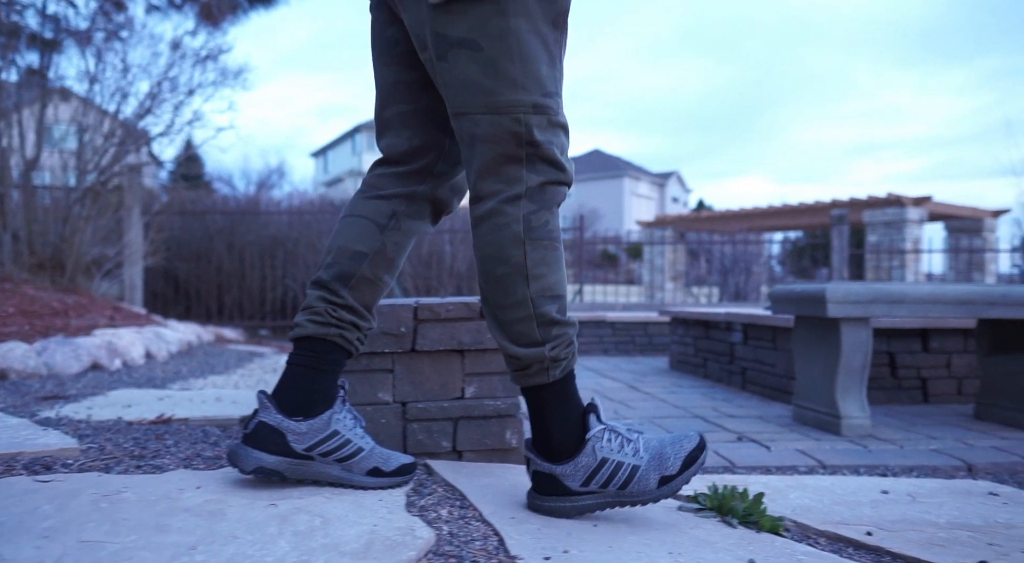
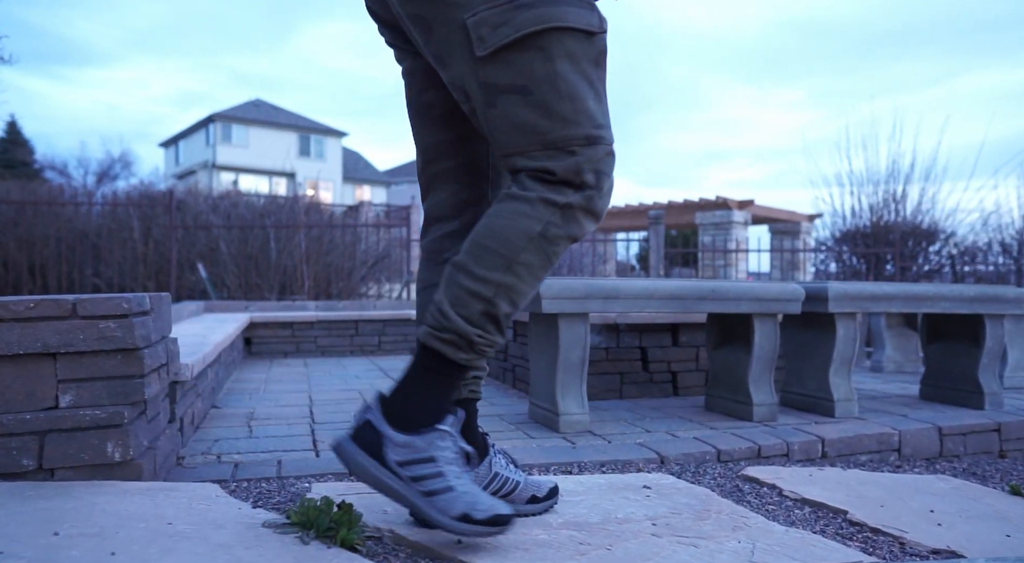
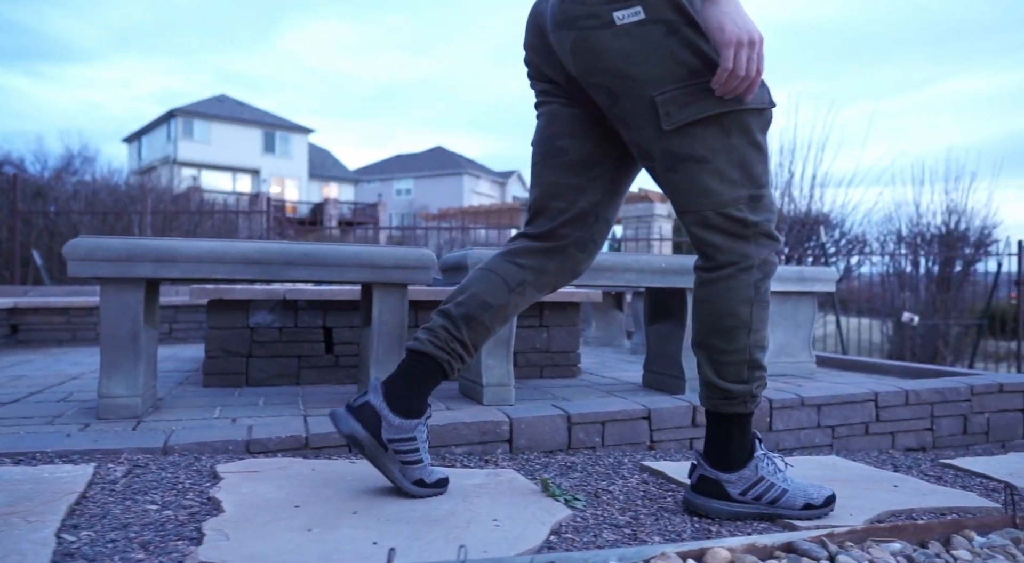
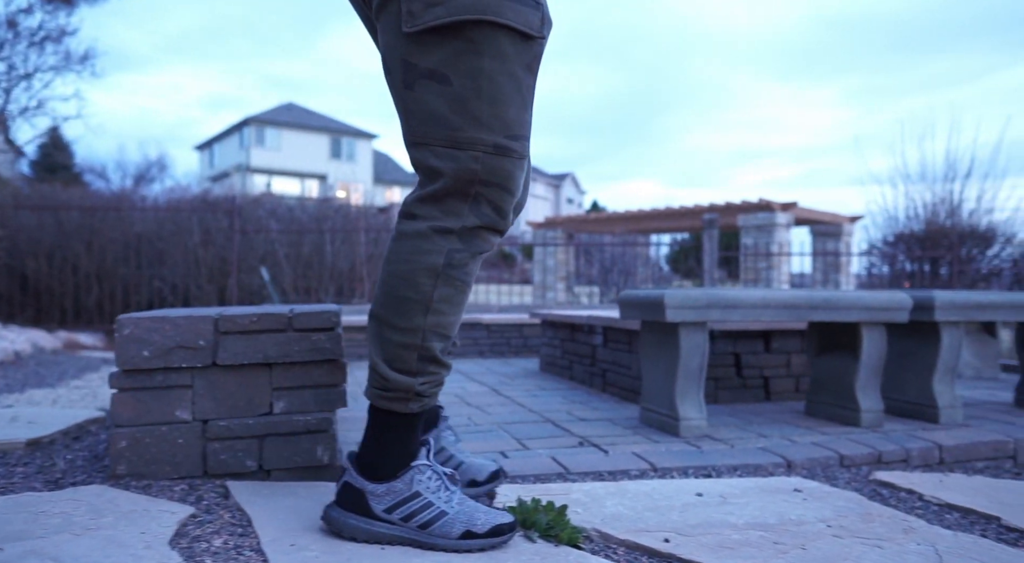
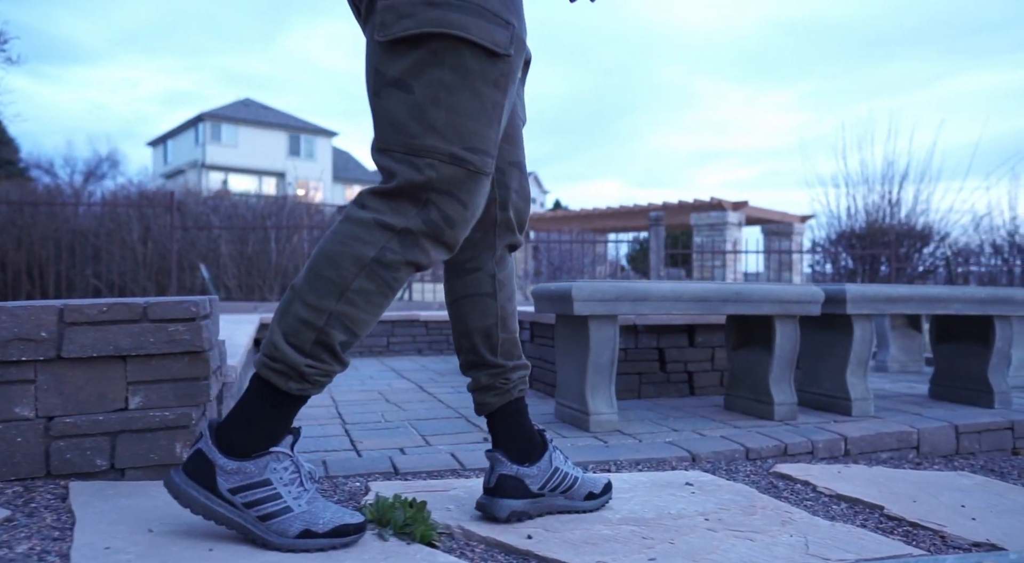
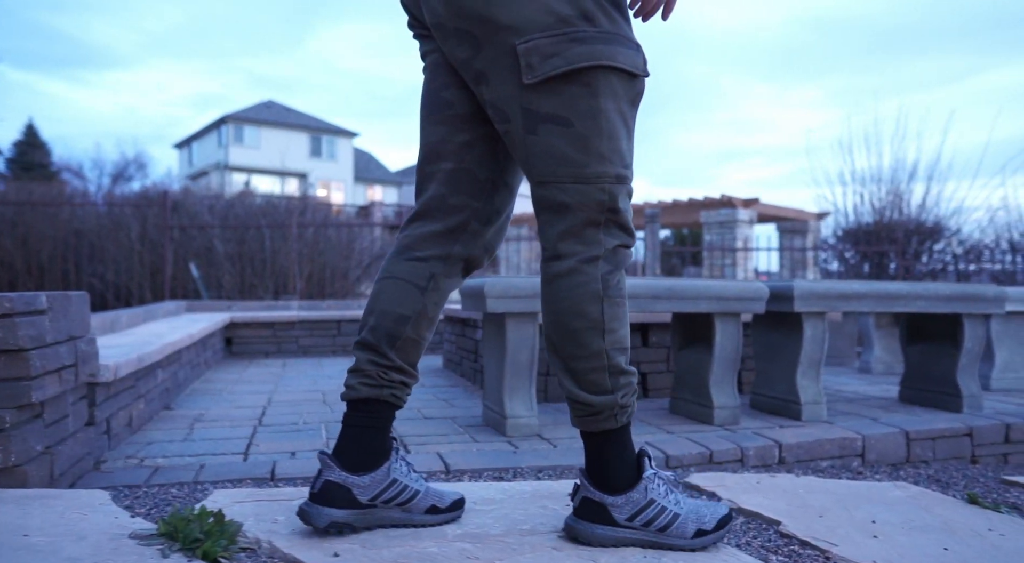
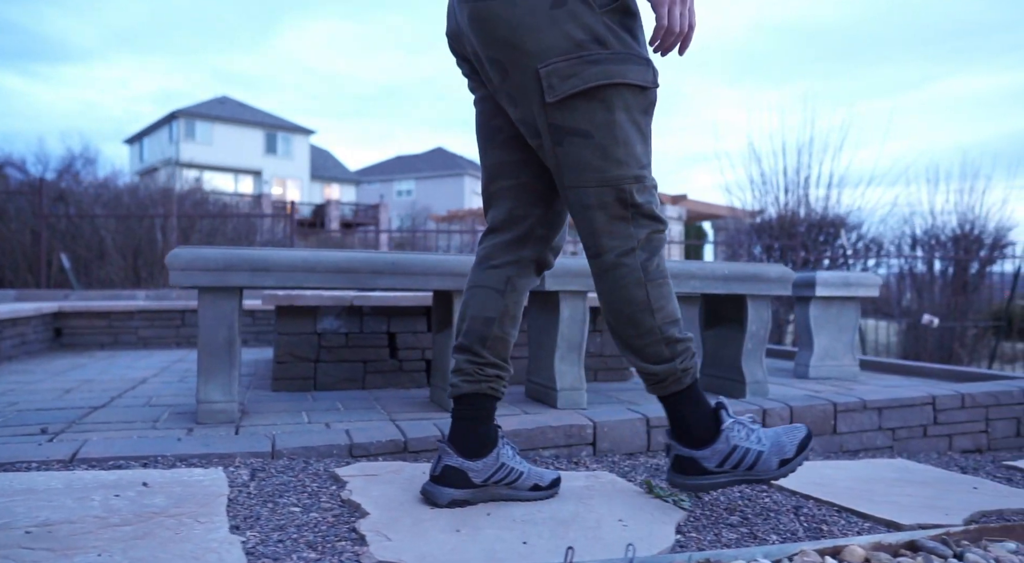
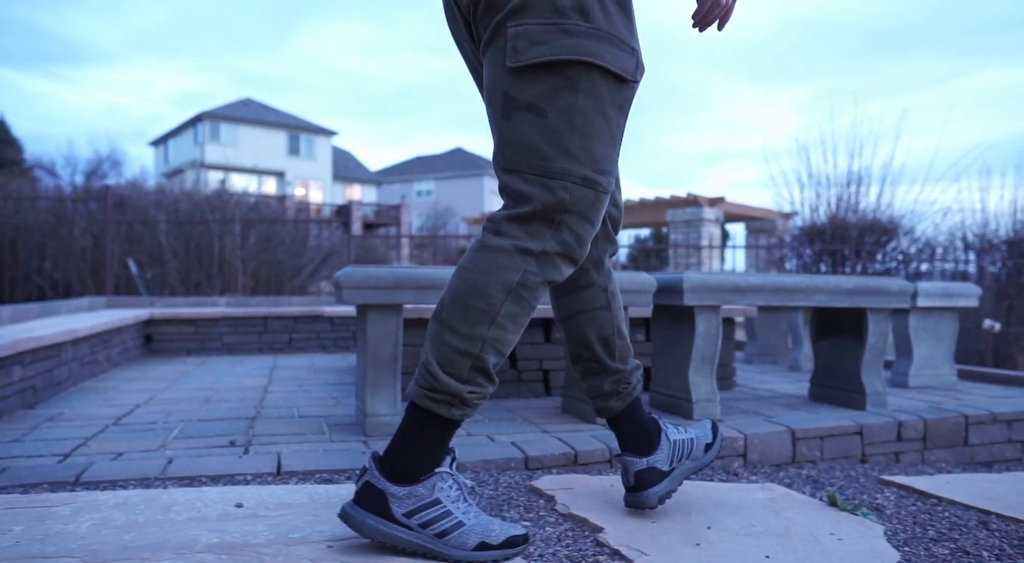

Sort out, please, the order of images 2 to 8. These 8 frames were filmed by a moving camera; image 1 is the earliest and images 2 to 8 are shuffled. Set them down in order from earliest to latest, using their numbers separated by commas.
4, 5, 2, 6, 8, 7, 3
